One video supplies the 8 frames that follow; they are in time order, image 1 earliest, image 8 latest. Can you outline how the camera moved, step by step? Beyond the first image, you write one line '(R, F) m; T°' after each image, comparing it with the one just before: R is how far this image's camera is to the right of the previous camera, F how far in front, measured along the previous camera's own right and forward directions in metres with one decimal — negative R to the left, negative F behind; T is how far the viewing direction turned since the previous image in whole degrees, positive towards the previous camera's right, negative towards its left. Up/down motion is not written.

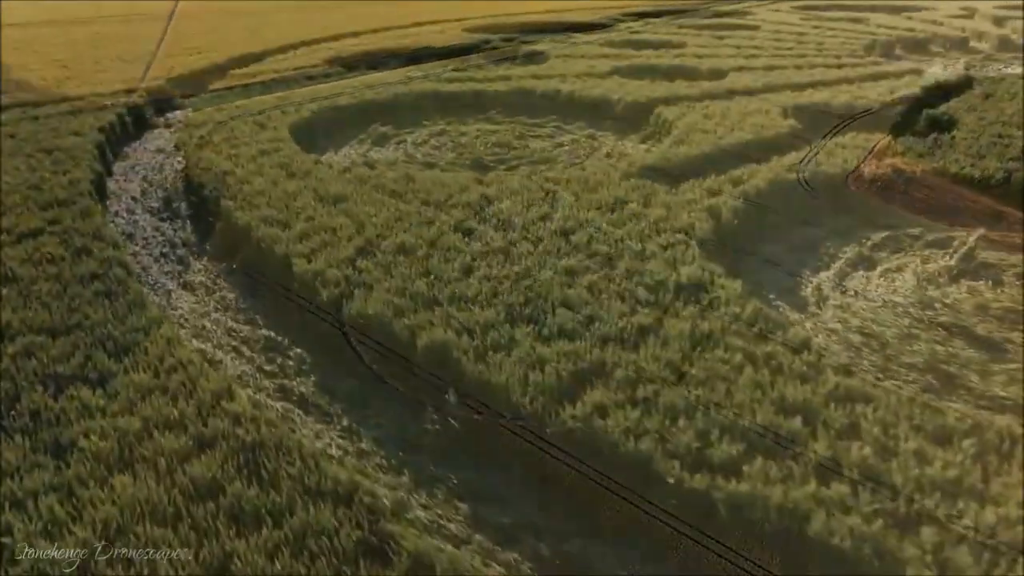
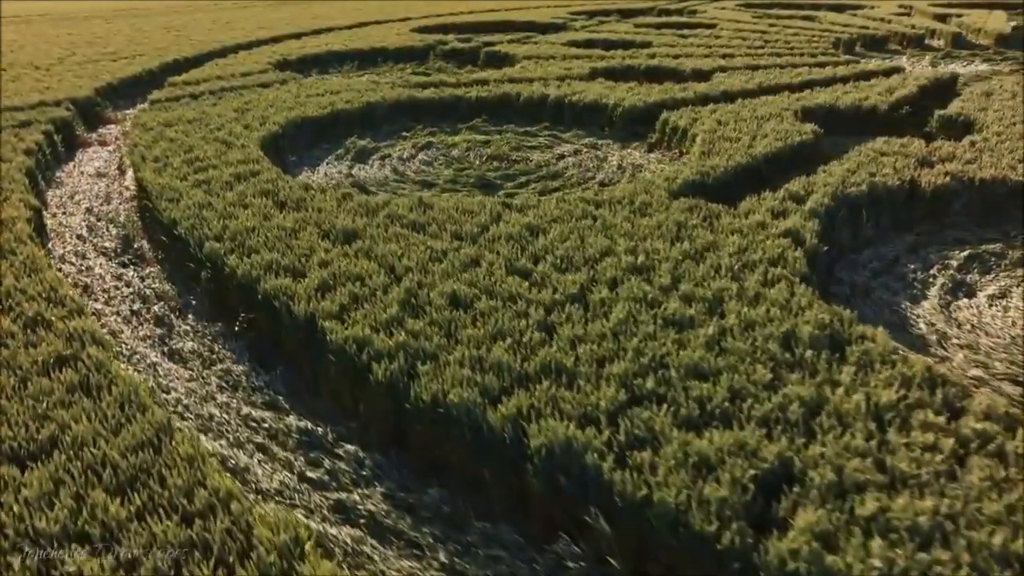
(-1.6, +1.7) m; +6°
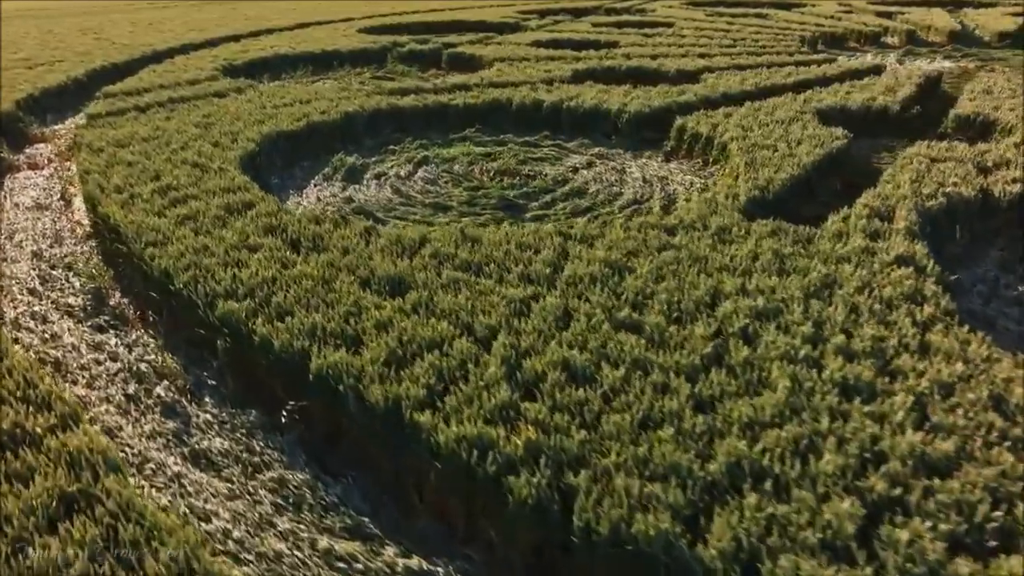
(-1.7, +1.6) m; +6°
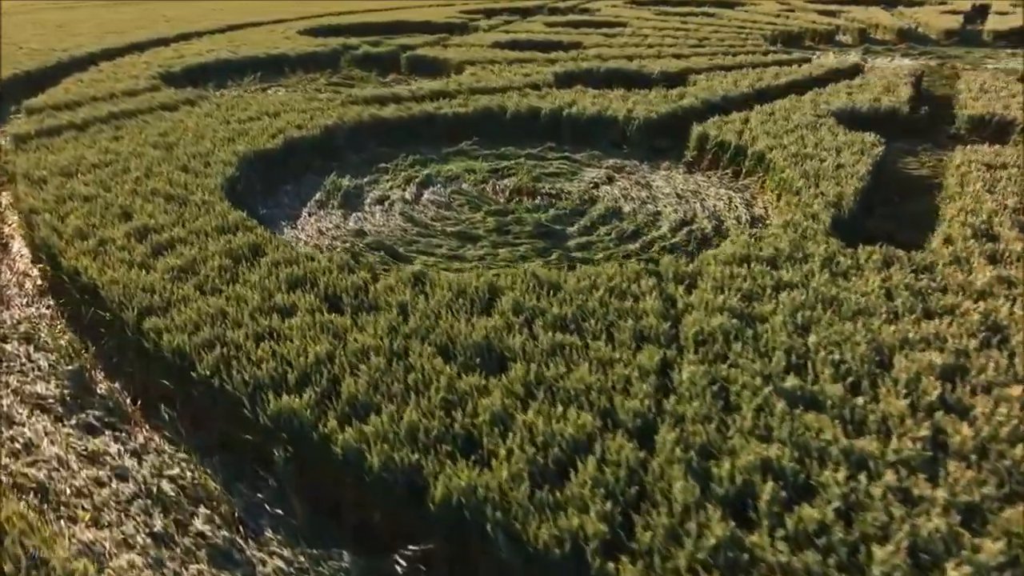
(-1.6, +1.6) m; +6°
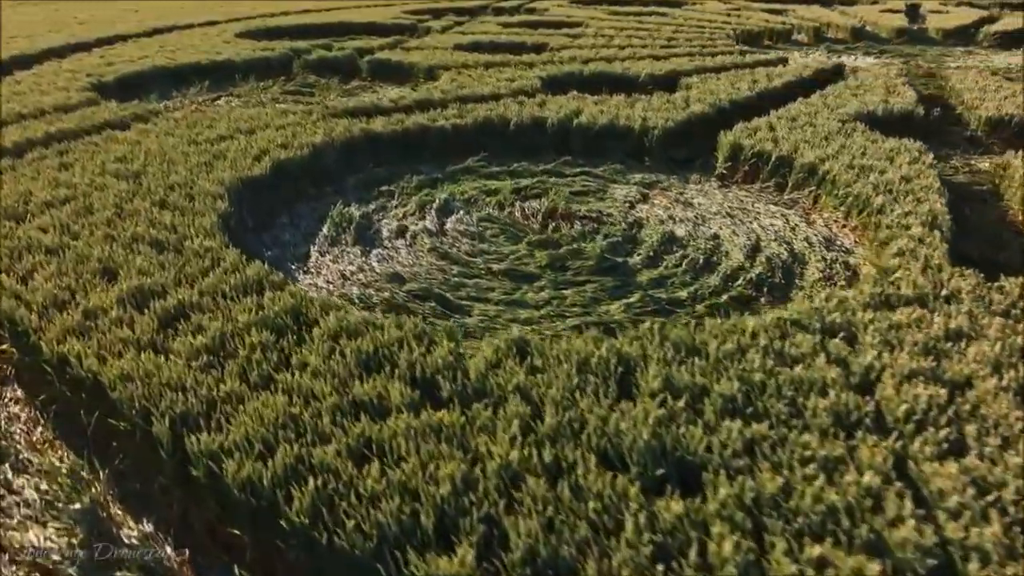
(-1.6, +1.6) m; +6°
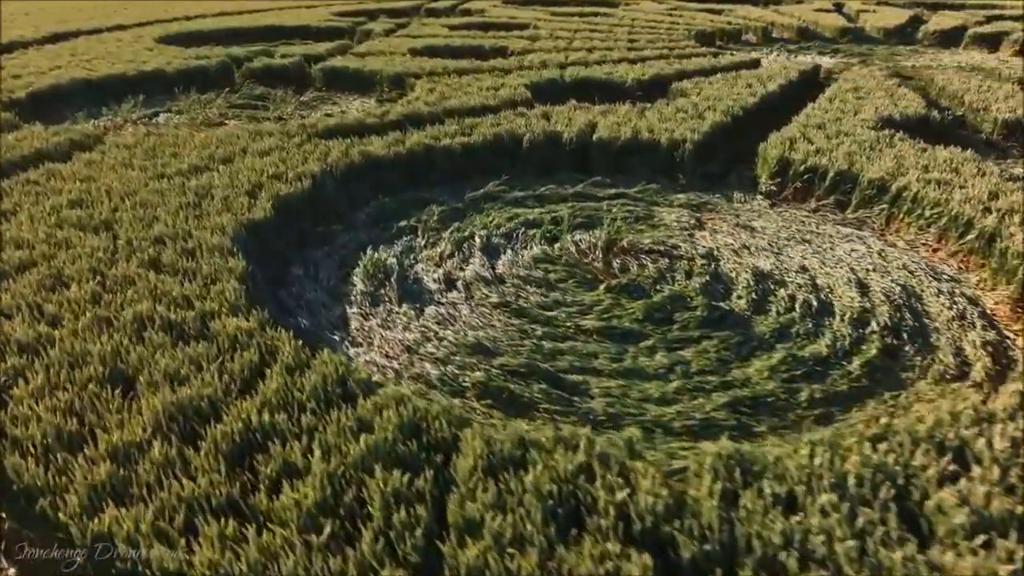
(-1.8, +1.7) m; +7°
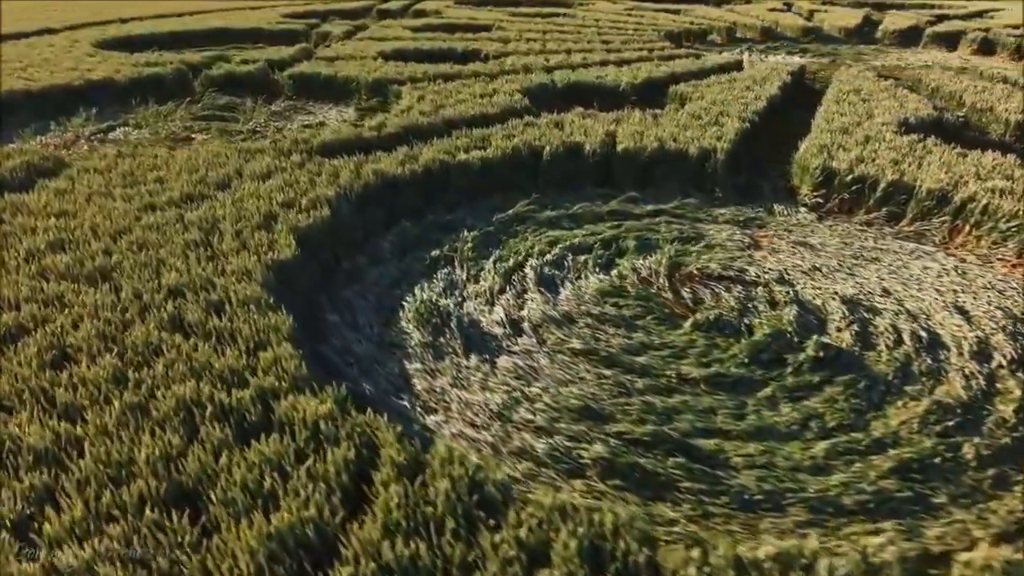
(-1.3, +1.1) m; +5°
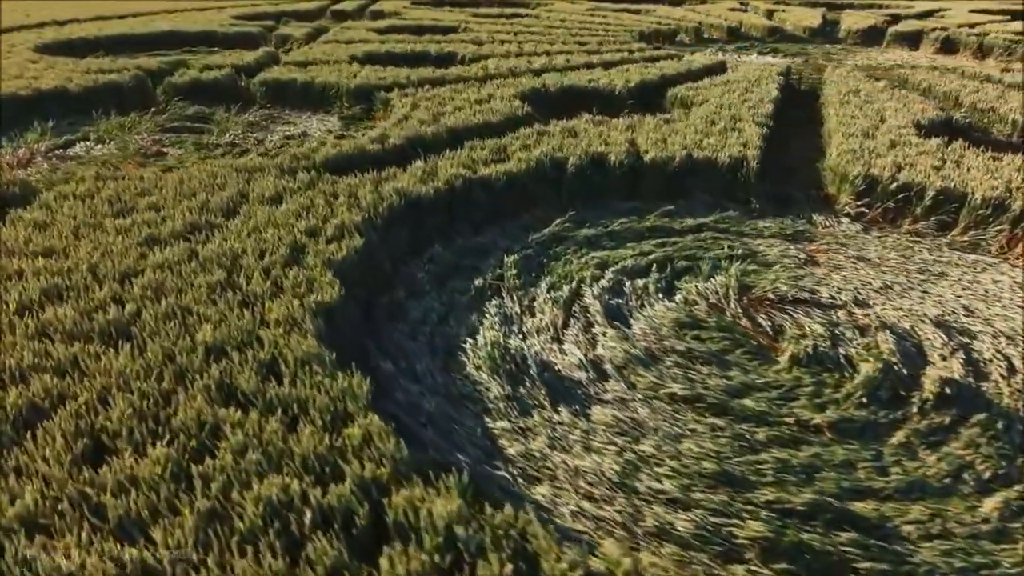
(-1.2, +0.9) m; +4°
